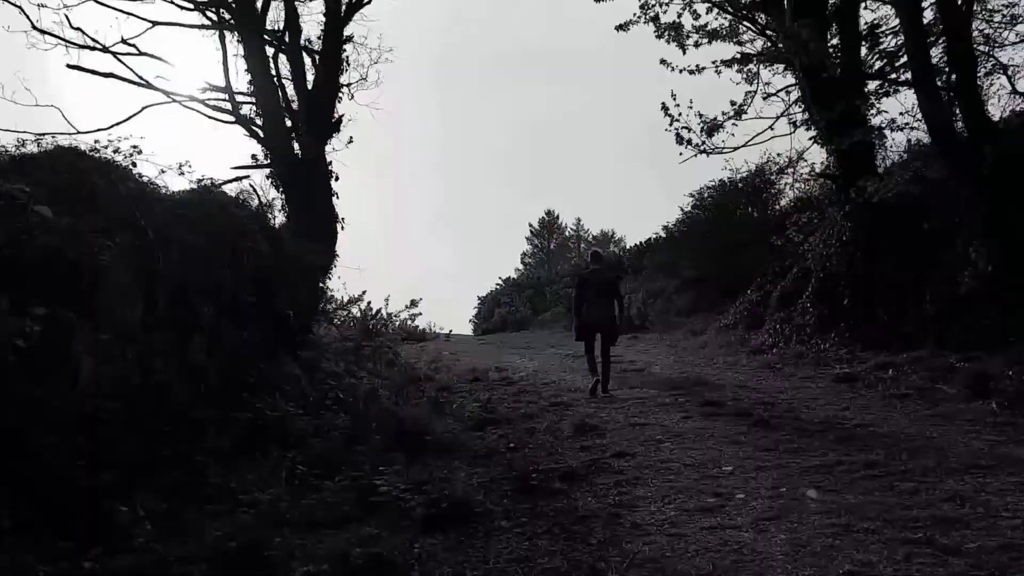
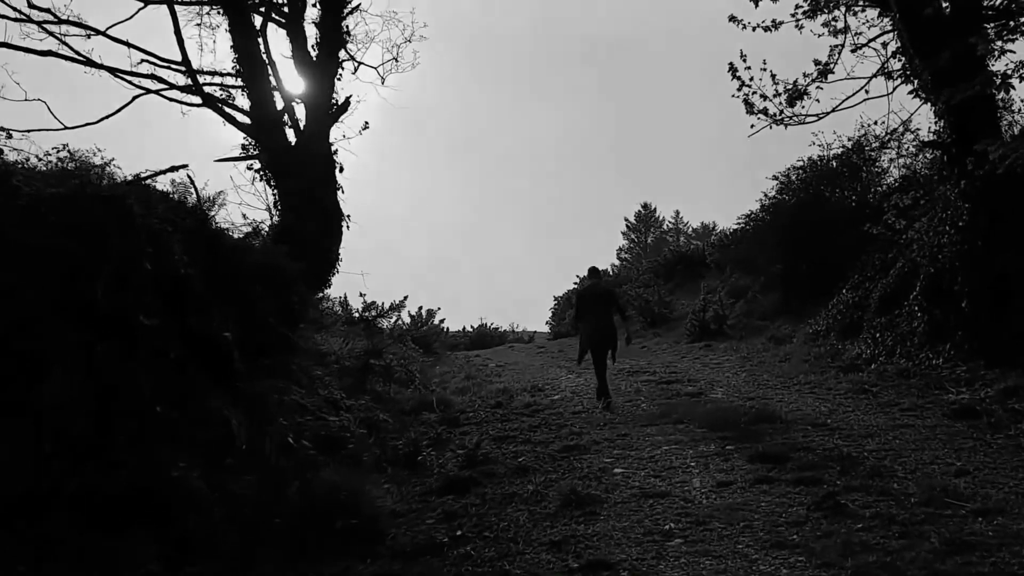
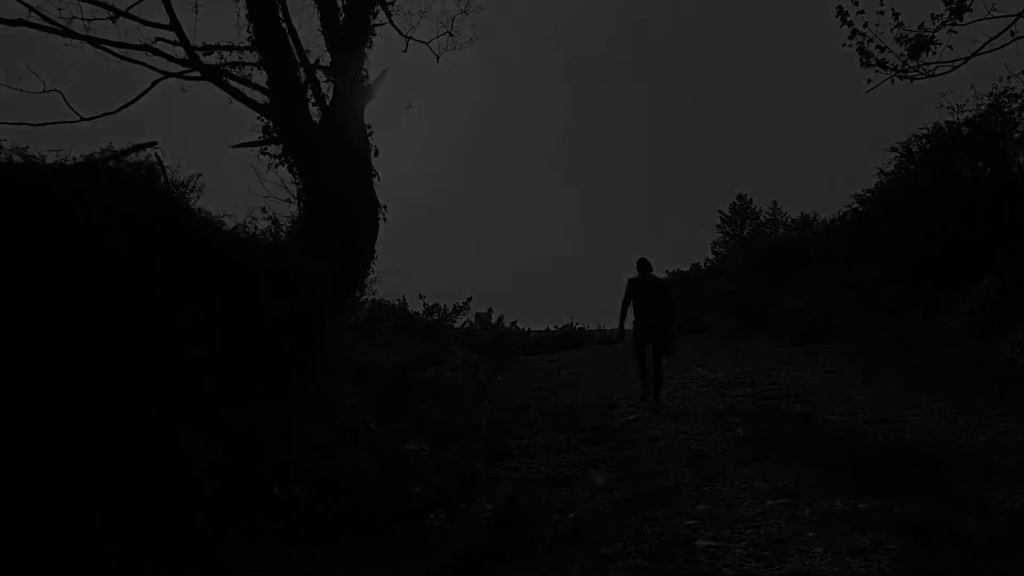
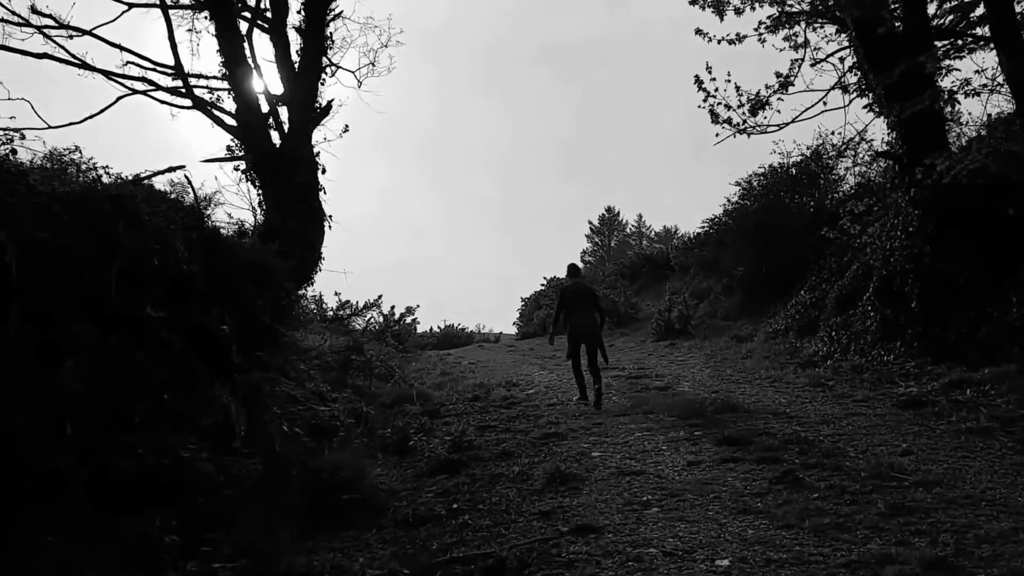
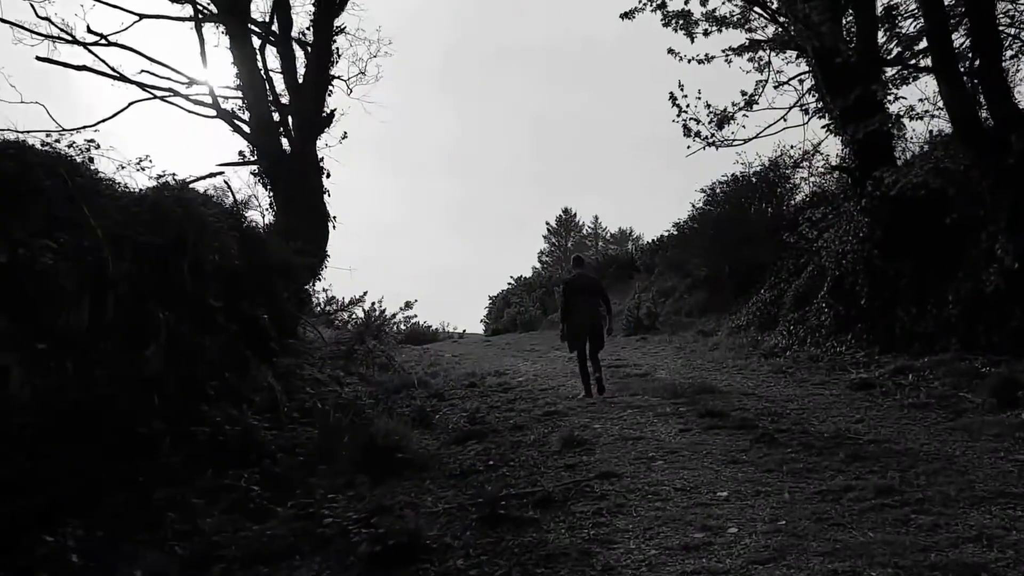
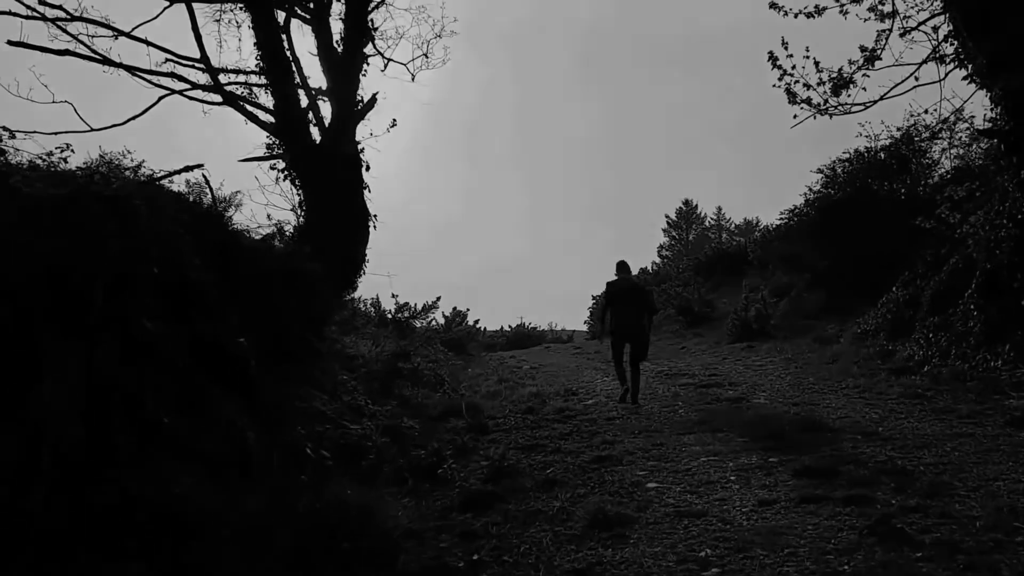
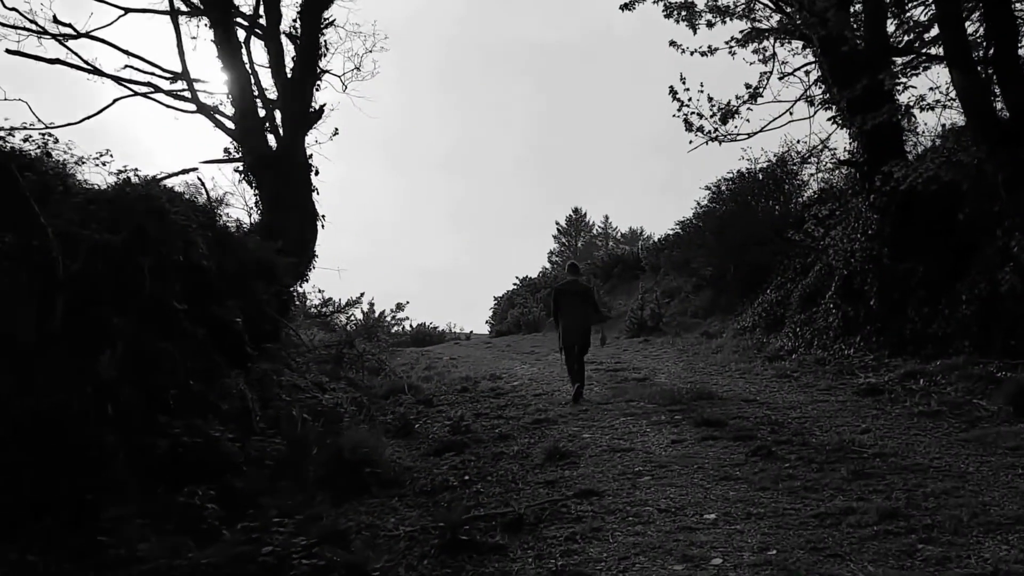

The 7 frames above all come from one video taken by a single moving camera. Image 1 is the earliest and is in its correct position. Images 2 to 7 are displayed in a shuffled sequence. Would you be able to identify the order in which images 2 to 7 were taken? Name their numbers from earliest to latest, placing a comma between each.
5, 7, 4, 2, 6, 3
